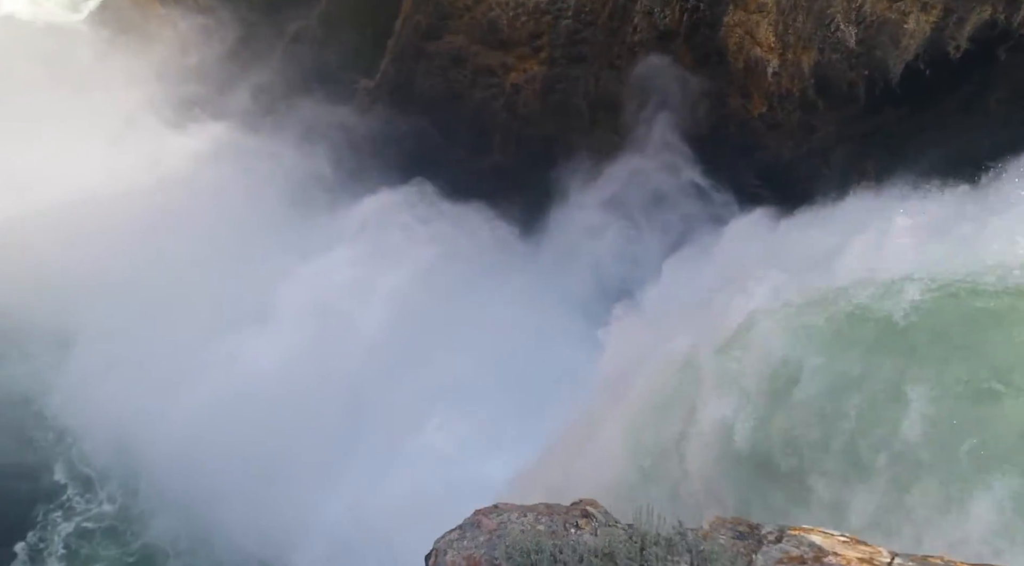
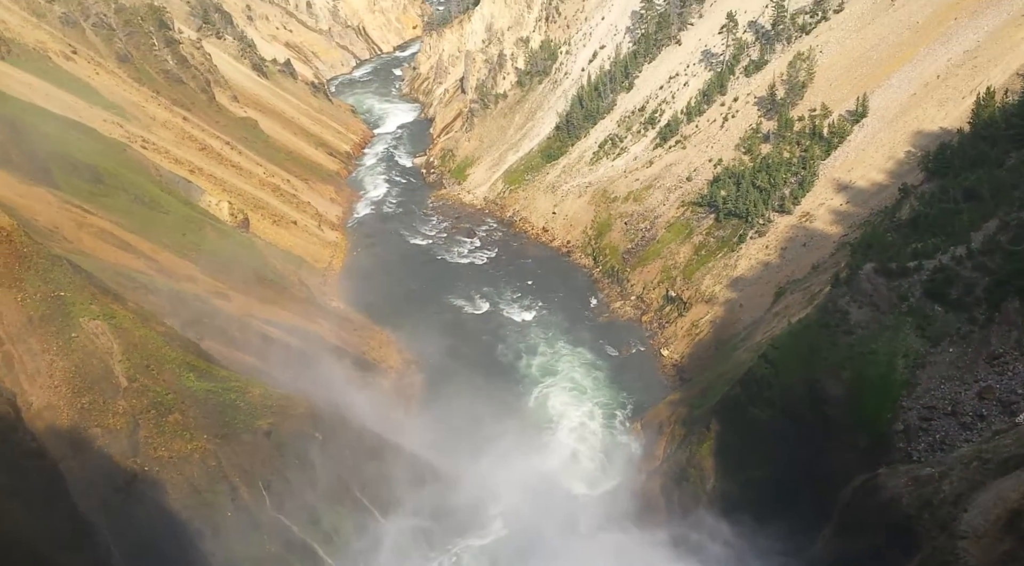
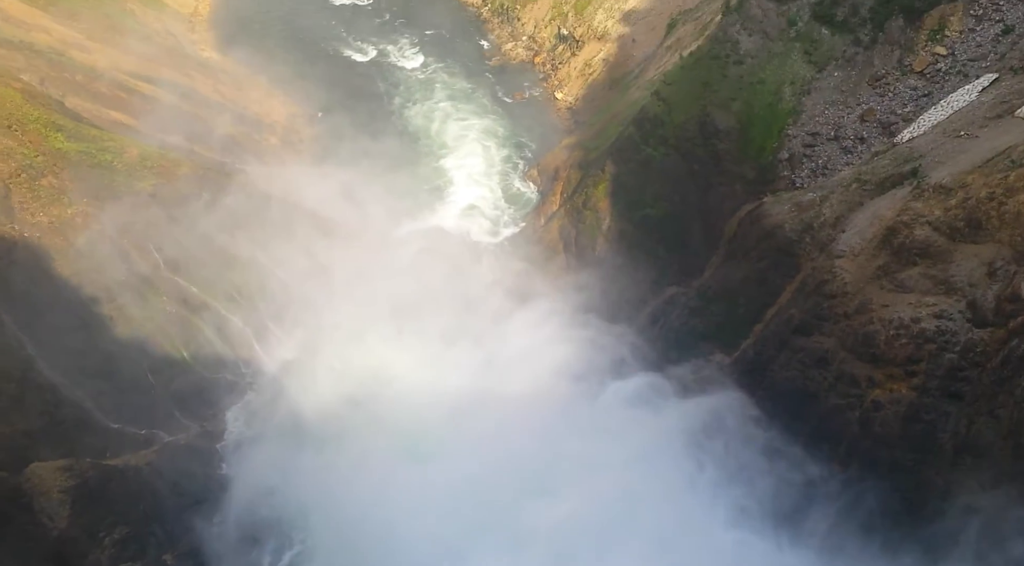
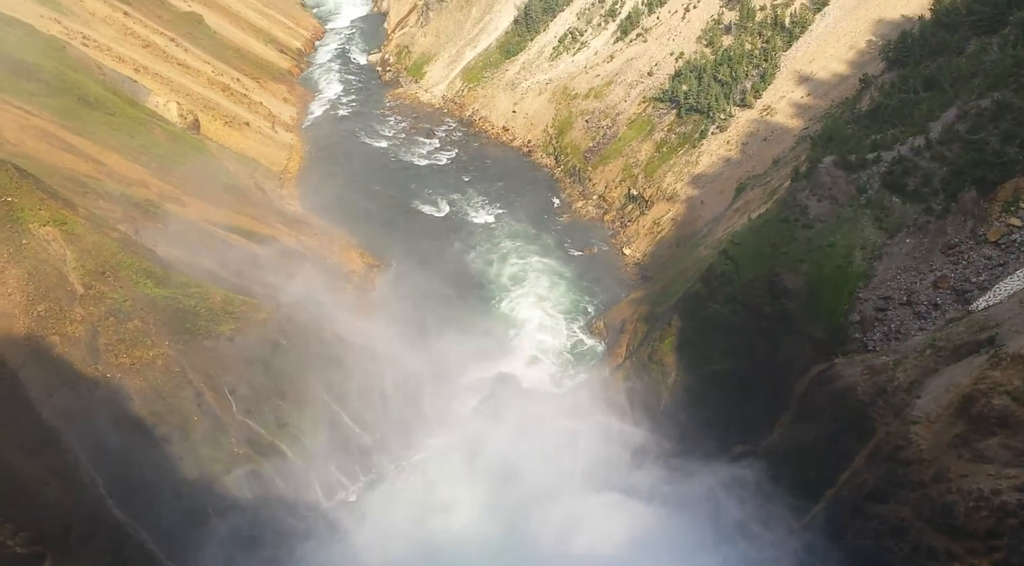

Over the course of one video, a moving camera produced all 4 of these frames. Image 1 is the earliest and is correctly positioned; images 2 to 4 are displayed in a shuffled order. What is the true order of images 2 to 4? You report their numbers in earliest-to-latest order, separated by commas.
3, 4, 2
